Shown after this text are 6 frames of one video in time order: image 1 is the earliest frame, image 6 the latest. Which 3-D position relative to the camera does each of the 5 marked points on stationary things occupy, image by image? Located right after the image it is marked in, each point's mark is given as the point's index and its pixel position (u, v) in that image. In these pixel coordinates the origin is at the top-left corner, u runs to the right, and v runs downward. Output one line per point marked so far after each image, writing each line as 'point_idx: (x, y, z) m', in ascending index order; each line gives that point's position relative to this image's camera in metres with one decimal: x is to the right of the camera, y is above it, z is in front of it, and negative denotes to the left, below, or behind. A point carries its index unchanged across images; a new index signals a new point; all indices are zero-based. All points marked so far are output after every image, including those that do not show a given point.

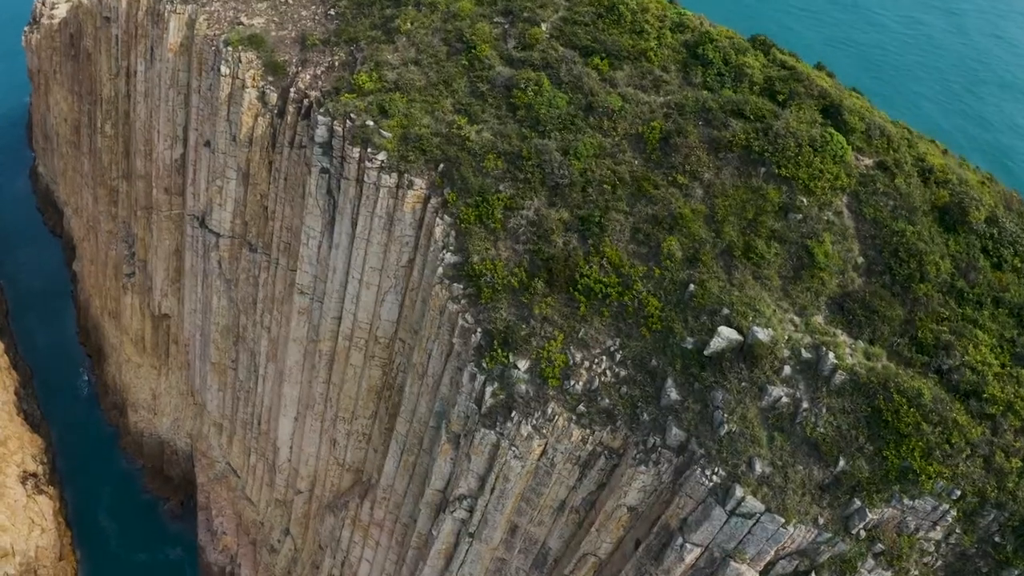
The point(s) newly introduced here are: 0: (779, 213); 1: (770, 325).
0: (+7.3, +2.0, +18.3) m
1: (+6.5, -1.0, +16.9) m
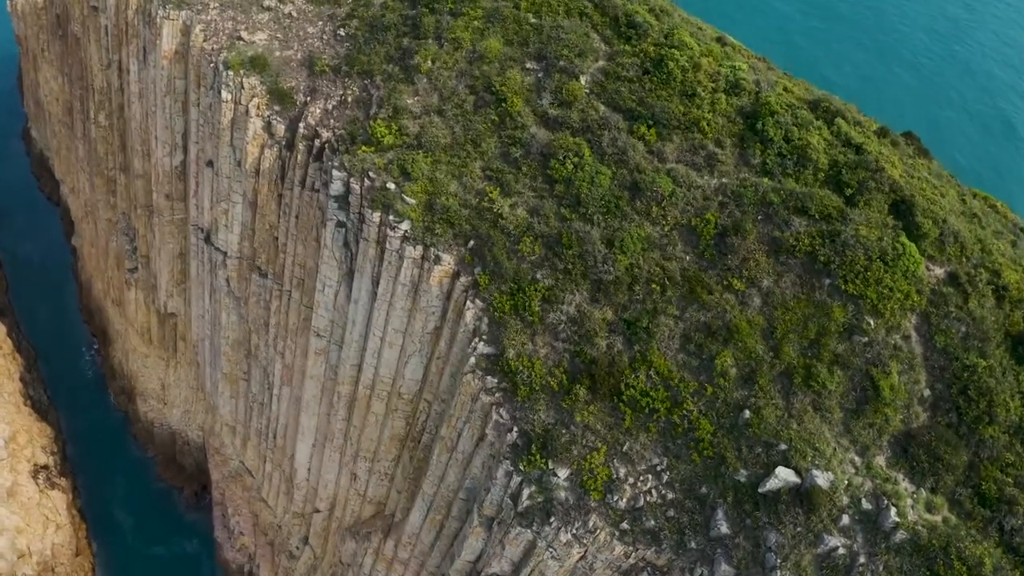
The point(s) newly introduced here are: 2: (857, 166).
0: (+8.5, -1.2, +17.1) m
1: (+7.7, -4.4, +16.1) m
2: (+9.7, +3.4, +18.8) m
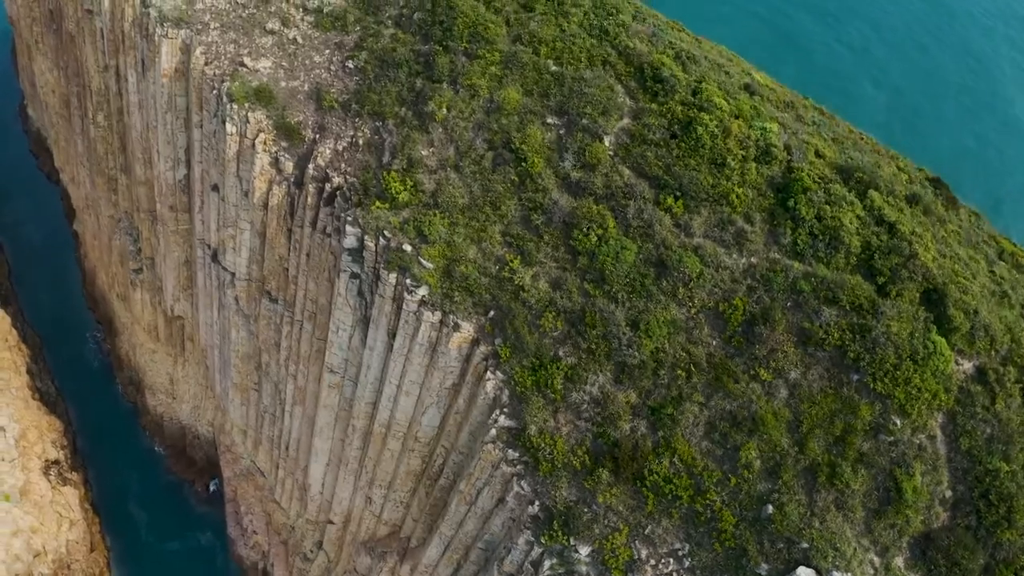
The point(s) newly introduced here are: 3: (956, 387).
0: (+9.1, -3.7, +17.2) m
1: (+8.3, -6.9, +16.5) m
2: (+10.4, +1.0, +18.4) m
3: (+11.4, -2.5, +17.2) m
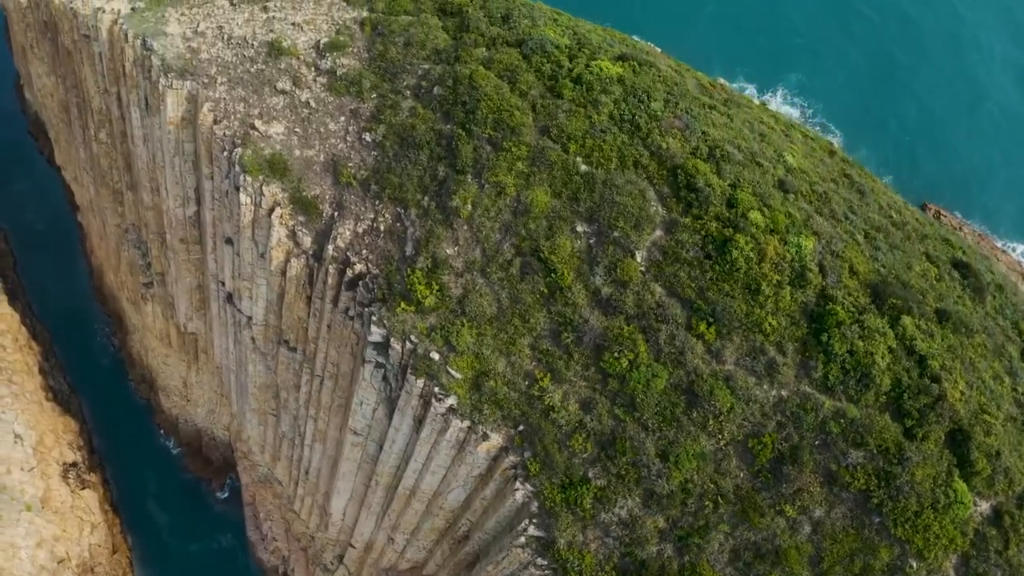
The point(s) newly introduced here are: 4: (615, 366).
0: (+10.1, -7.6, +17.9) m
1: (+9.3, -10.9, +17.6) m
2: (+11.3, -2.8, +18.6) m
3: (+12.4, -6.5, +17.9) m
4: (+3.0, -2.3, +19.7) m
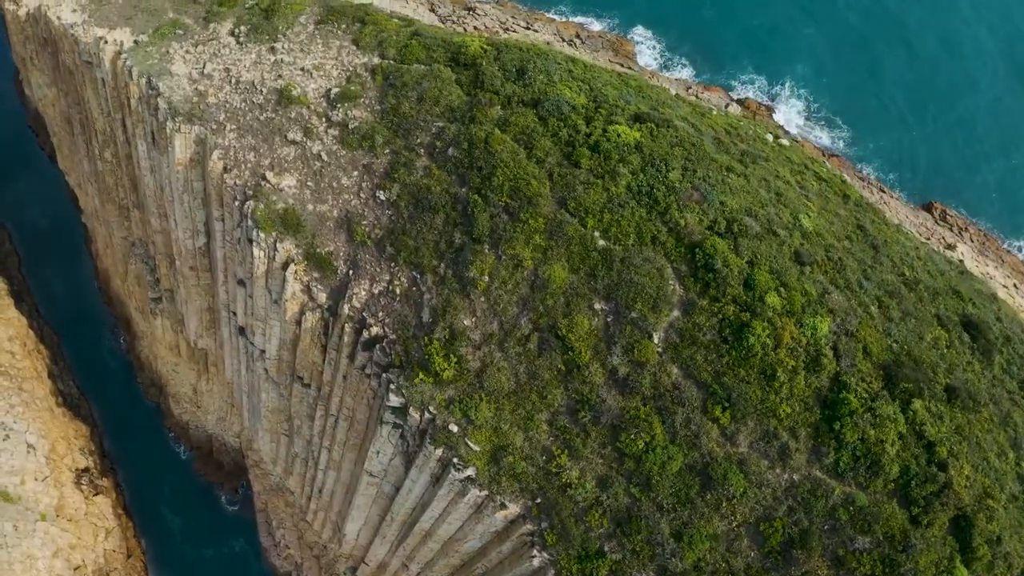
0: (+10.6, -10.2, +18.8) m
1: (+9.8, -13.5, +18.8) m
2: (+11.9, -5.4, +19.1) m
3: (+12.9, -9.1, +18.7) m
4: (+3.6, -4.8, +20.2) m
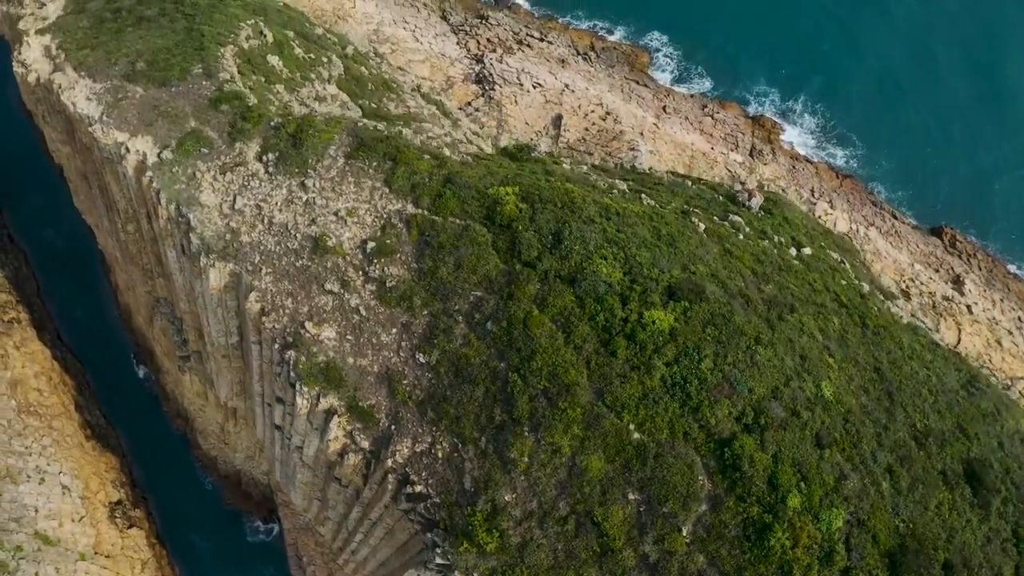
0: (+12.0, -16.9, +21.9) m
1: (+11.1, -20.2, +22.3) m
2: (+13.2, -12.1, +21.5) m
3: (+14.3, -15.8, +21.6) m
4: (+4.9, -11.3, +22.4) m
